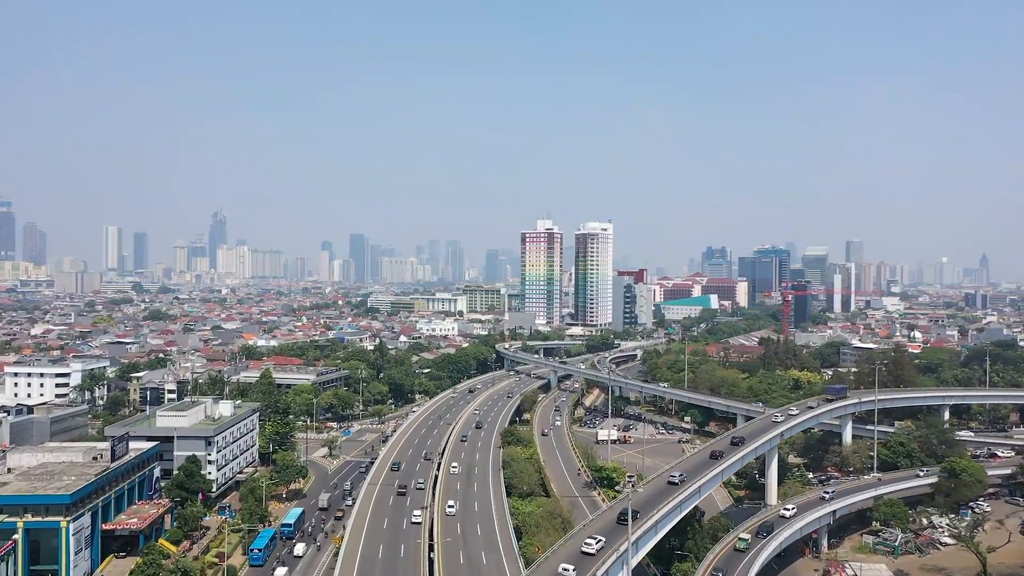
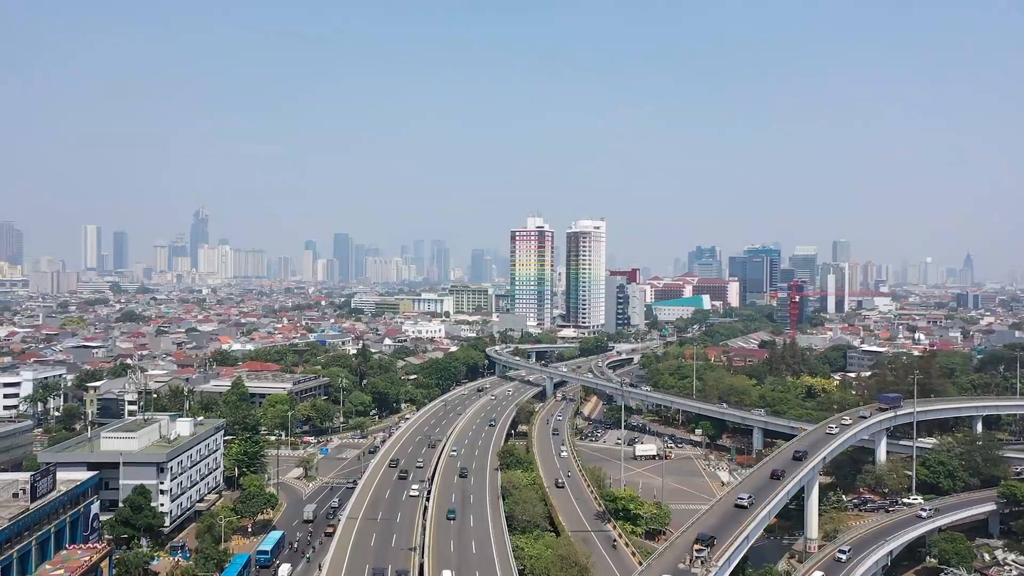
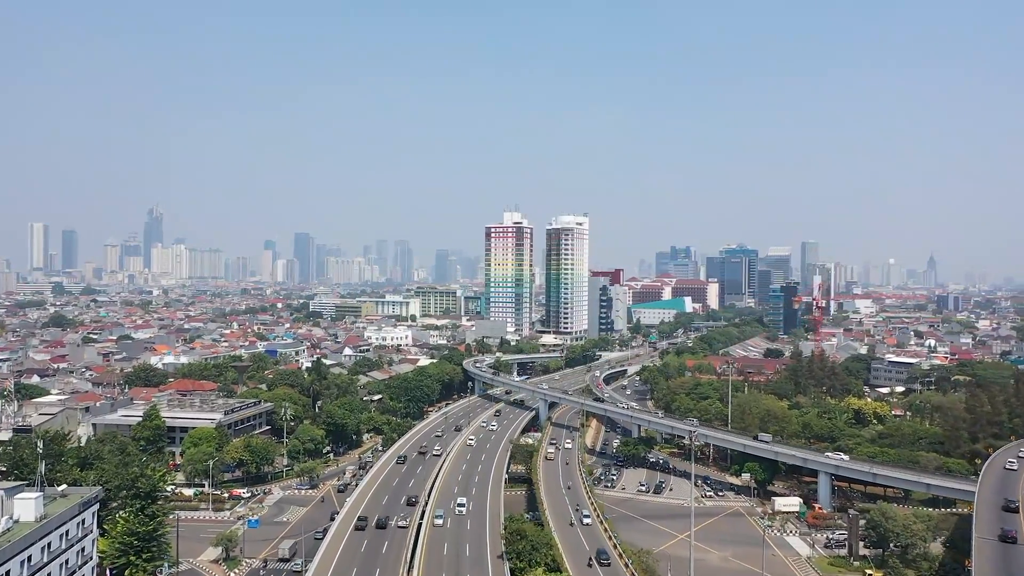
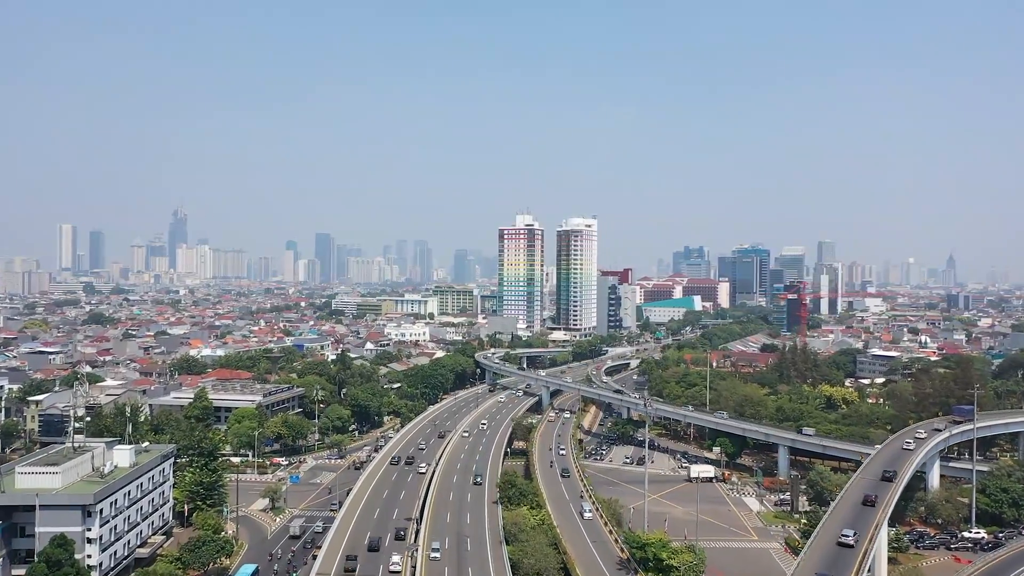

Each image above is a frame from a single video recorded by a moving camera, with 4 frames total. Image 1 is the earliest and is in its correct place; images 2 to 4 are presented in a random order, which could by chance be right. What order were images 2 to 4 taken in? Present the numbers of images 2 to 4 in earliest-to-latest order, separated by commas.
2, 4, 3
